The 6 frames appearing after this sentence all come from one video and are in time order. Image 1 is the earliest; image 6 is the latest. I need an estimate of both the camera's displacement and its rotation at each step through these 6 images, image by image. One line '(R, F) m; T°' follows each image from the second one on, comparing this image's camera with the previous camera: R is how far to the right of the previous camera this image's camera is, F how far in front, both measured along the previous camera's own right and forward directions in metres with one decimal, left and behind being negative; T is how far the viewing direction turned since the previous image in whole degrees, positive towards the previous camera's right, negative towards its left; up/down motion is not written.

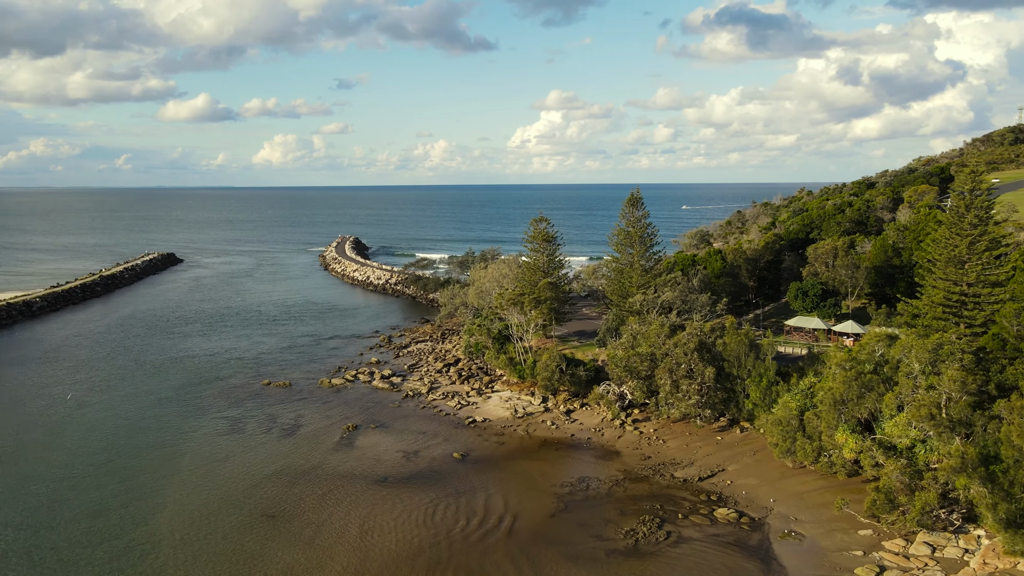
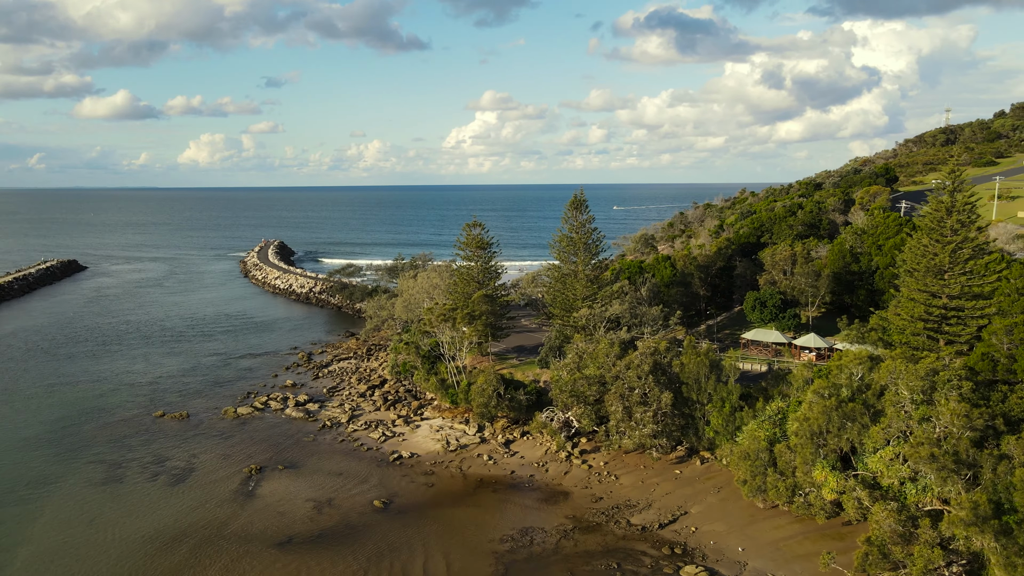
(+0.3, +3.7) m; +5°
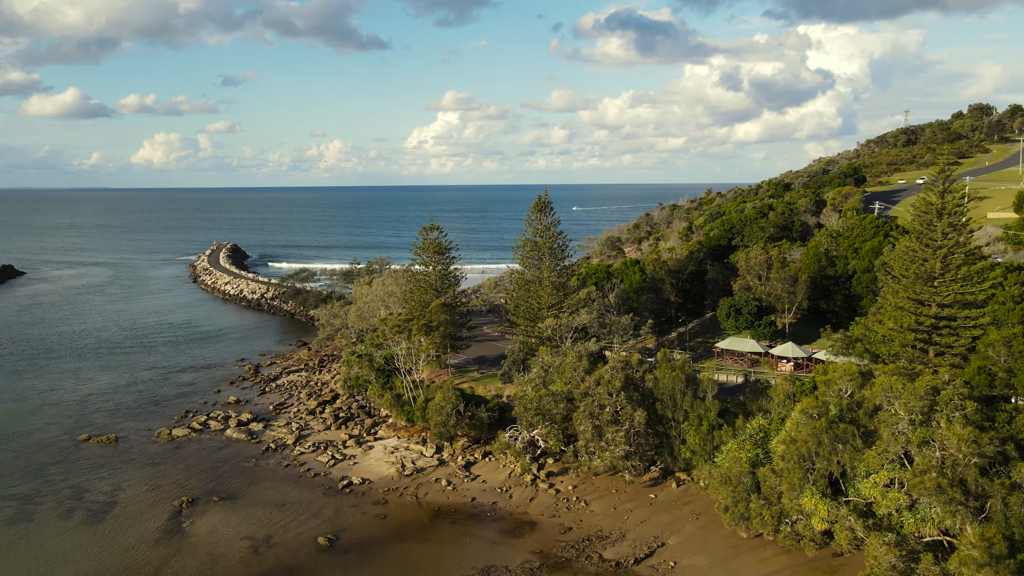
(+0.1, +2.1) m; +3°
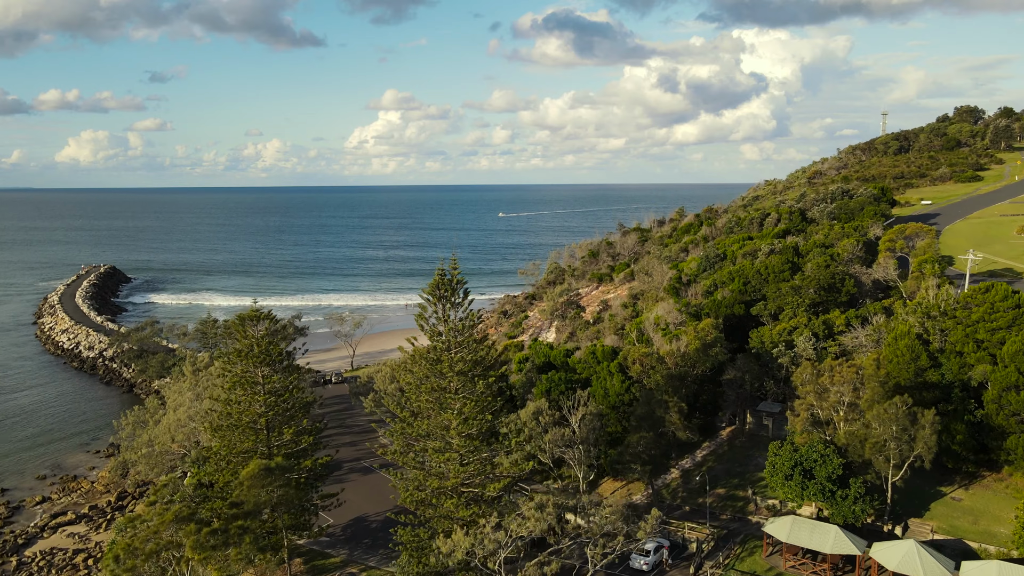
(+1.3, +13.7) m; +4°
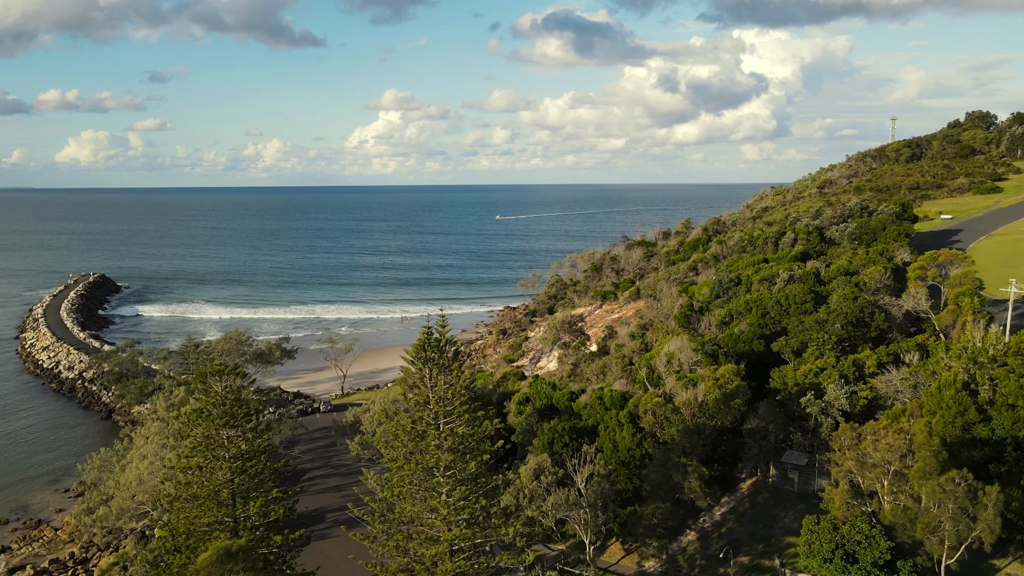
(0.0, +2.1) m; 0°
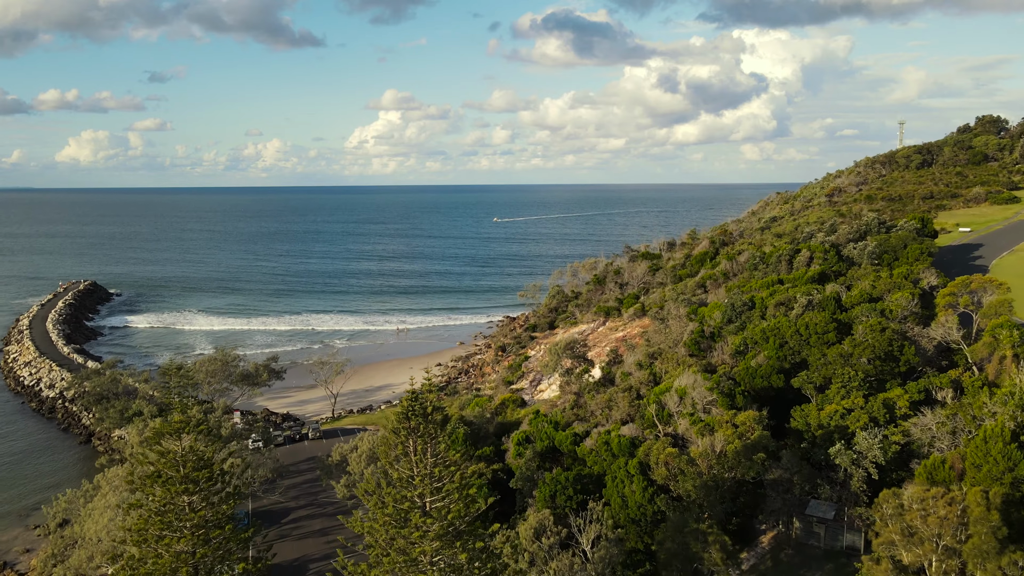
(0.0, +1.8) m; 0°
